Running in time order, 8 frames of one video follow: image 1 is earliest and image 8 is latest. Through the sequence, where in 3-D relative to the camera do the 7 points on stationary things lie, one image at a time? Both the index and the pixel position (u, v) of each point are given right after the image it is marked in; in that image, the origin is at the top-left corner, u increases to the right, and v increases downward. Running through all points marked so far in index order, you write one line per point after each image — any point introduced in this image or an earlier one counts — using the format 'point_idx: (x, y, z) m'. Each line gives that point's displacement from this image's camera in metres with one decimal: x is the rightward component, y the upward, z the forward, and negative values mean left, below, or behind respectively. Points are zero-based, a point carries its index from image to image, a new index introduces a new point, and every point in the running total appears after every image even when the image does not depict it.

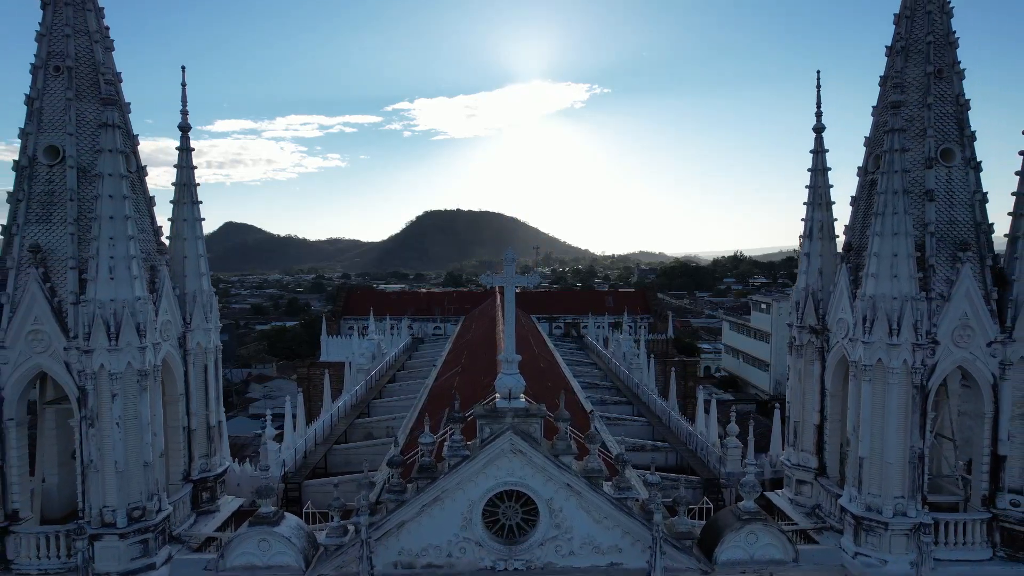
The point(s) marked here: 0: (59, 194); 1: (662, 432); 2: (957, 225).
0: (-5.0, +1.0, +7.1) m
1: (+3.4, -3.2, +14.3) m
2: (+5.1, +0.7, +7.3) m
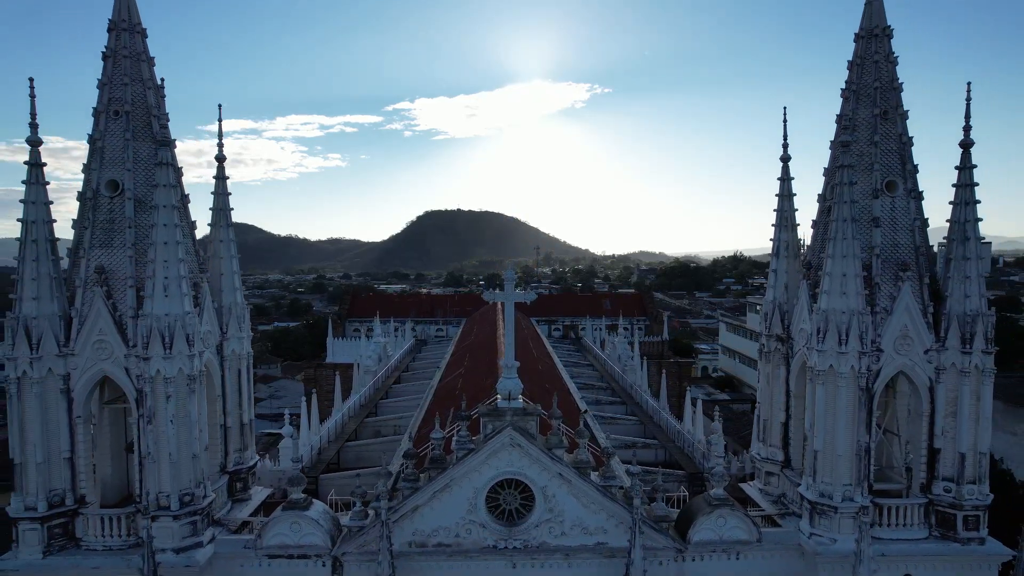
0: (-5.0, +0.8, +8.1) m
1: (+3.4, -3.4, +15.4) m
2: (+5.1, +0.5, +8.3) m
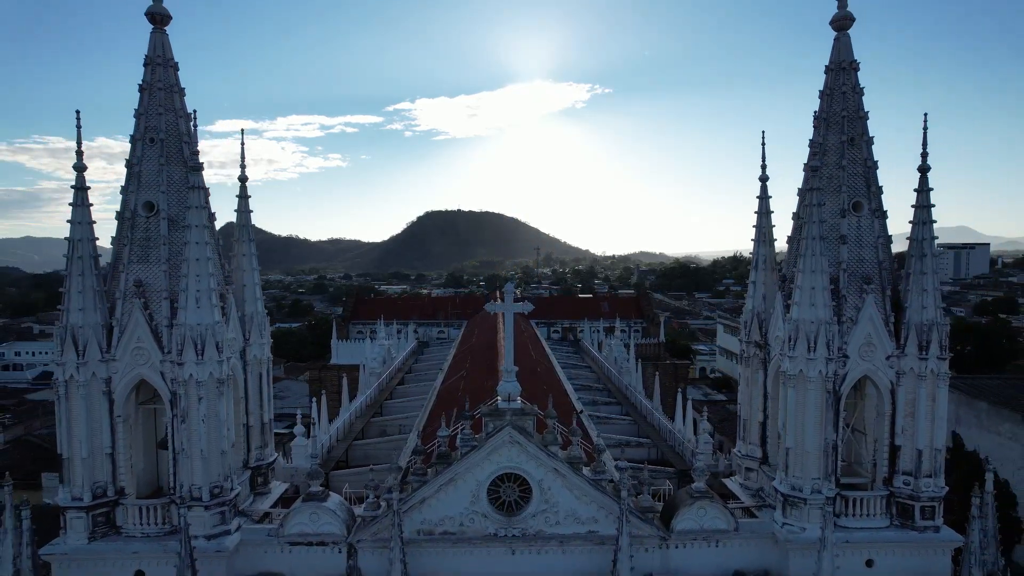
0: (-5.0, +0.7, +9.0) m
1: (+3.4, -3.6, +16.2) m
2: (+5.0, +0.4, +9.1) m
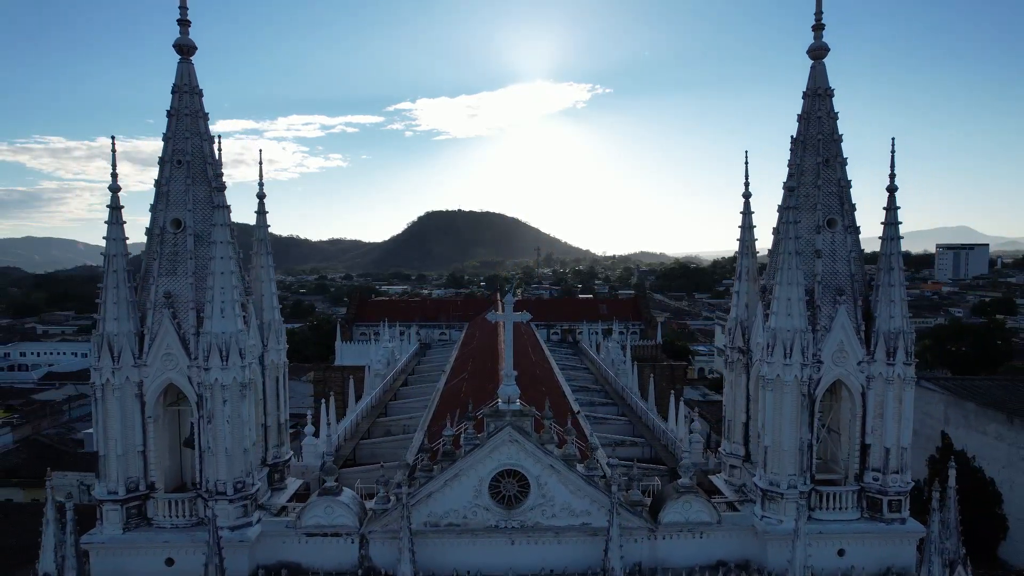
0: (-5.0, +0.5, +9.7) m
1: (+3.4, -3.7, +16.9) m
2: (+5.0, +0.2, +9.9) m
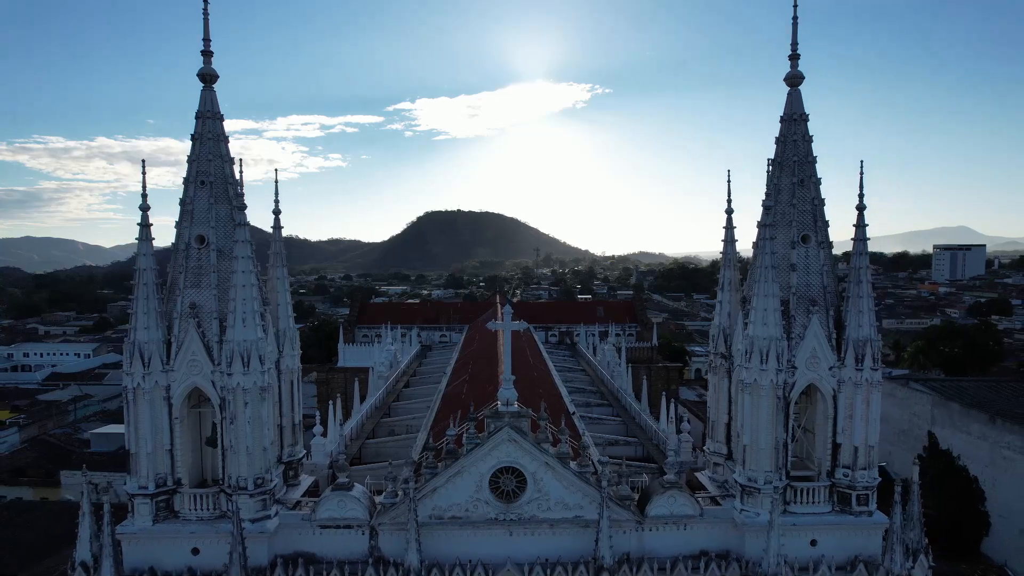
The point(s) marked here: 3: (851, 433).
0: (-5.0, +0.3, +10.5) m
1: (+3.4, -3.9, +17.7) m
2: (+5.0, 0.0, +10.7) m
3: (+5.5, -2.4, +10.4) m
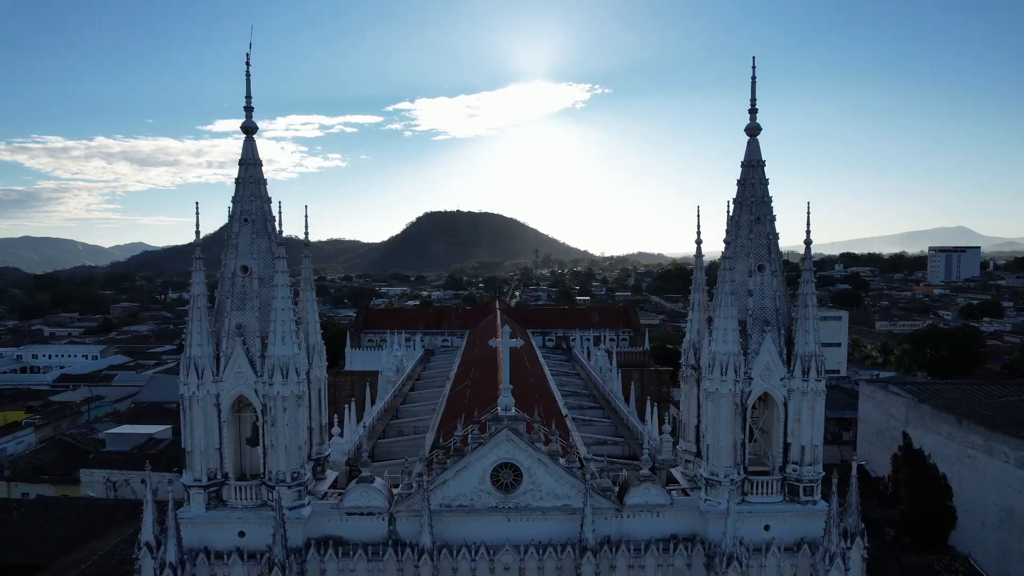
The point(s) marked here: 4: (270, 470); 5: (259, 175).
0: (-5.1, -0.1, +12.3) m
1: (+3.3, -4.3, +19.6) m
2: (+5.0, -0.4, +12.5) m
3: (+5.4, -2.8, +12.2) m
4: (-4.5, -3.4, +12.0) m
5: (-5.0, +2.2, +12.6) m
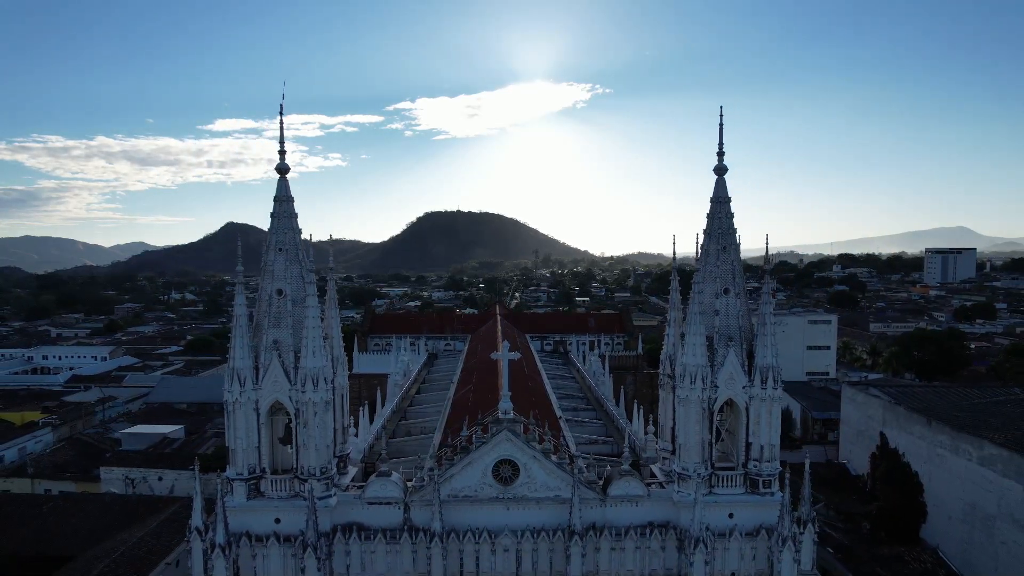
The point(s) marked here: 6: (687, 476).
0: (-5.1, -0.5, +14.3) m
1: (+3.3, -4.8, +21.5) m
2: (+4.9, -0.9, +14.4) m
3: (+5.4, -3.2, +14.1) m
4: (-4.6, -3.9, +13.9) m
5: (-5.0, +1.8, +14.5) m
6: (+3.9, -4.1, +14.1) m
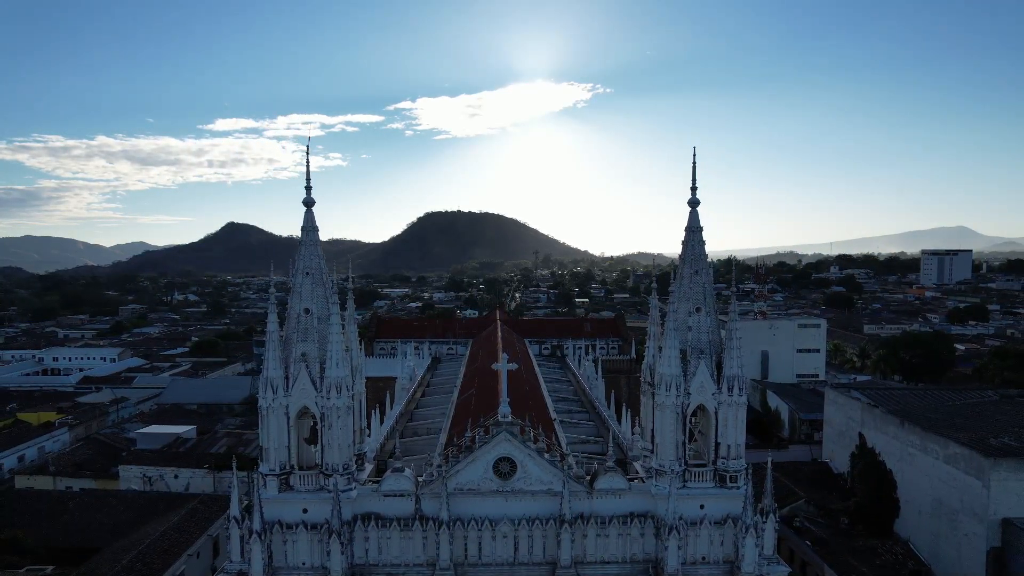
0: (-5.2, -1.0, +16.3) m
1: (+3.2, -5.3, +23.5) m
2: (+4.9, -1.4, +16.5) m
3: (+5.4, -3.7, +16.1) m
4: (-4.6, -4.4, +15.9) m
5: (-5.1, +1.3, +16.5) m
6: (+3.8, -4.6, +16.1) m
